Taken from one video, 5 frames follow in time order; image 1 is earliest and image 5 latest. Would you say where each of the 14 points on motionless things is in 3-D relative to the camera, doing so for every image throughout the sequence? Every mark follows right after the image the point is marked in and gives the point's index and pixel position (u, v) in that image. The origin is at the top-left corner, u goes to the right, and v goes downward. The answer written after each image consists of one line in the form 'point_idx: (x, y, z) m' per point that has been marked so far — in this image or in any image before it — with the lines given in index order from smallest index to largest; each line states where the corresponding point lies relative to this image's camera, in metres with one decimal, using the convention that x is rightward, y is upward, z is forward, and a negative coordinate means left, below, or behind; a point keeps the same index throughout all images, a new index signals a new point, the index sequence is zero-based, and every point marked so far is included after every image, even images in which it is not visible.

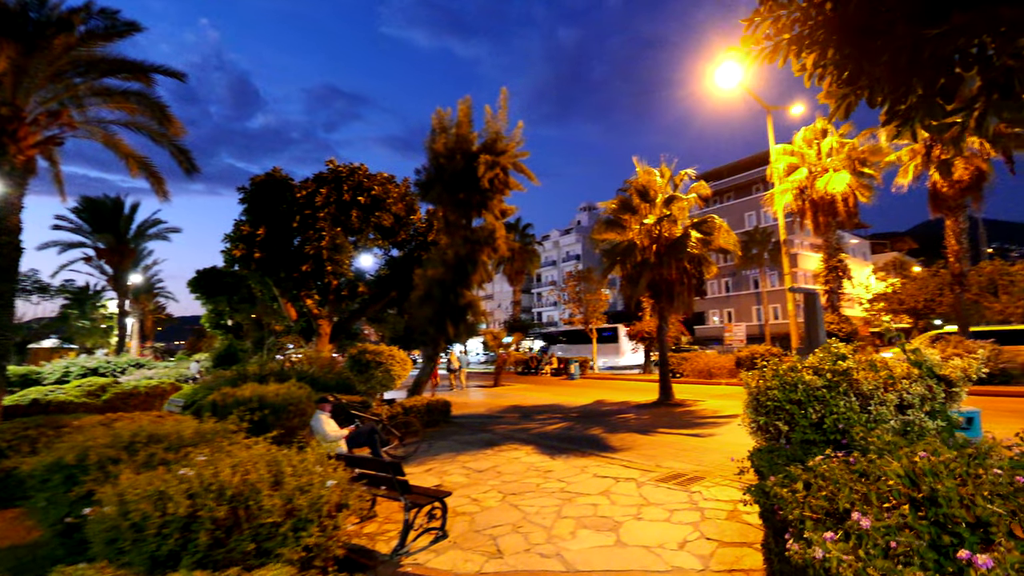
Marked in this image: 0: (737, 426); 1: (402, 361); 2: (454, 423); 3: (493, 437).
0: (+4.0, -2.4, +9.2) m
1: (-2.1, -1.4, +9.9) m
2: (-1.2, -2.8, +11.0) m
3: (-0.3, -2.6, +9.2) m
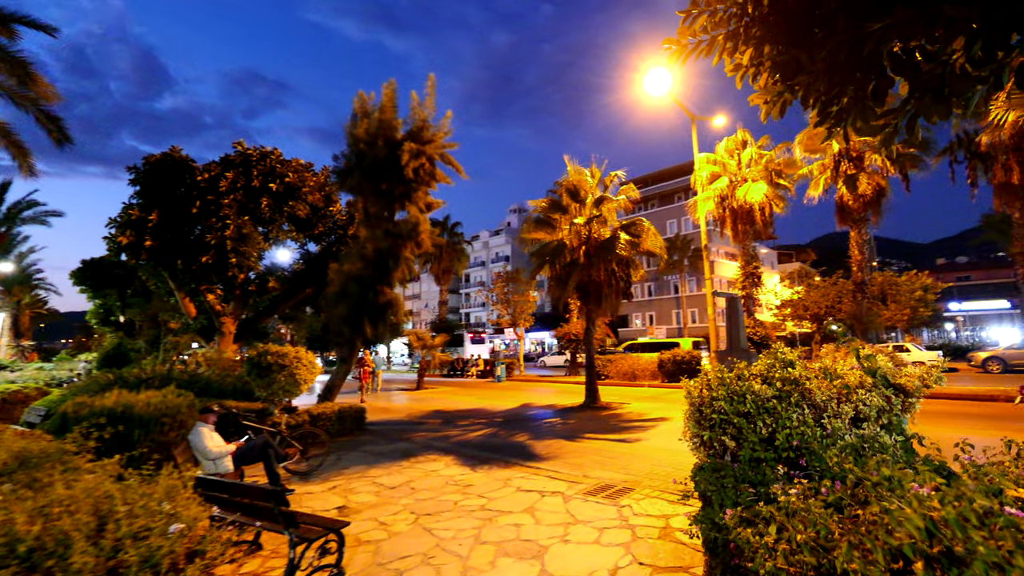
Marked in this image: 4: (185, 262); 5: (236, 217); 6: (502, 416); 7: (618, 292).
0: (+2.6, -2.5, +9.1) m
1: (-3.5, -1.3, +9.0) m
2: (-2.8, -2.8, +10.2) m
3: (-1.7, -2.6, +8.5) m
4: (-8.6, +0.7, +14.0) m
5: (-7.2, +1.8, +13.8) m
6: (-0.2, -2.8, +11.5) m
7: (+2.6, -0.1, +13.1) m
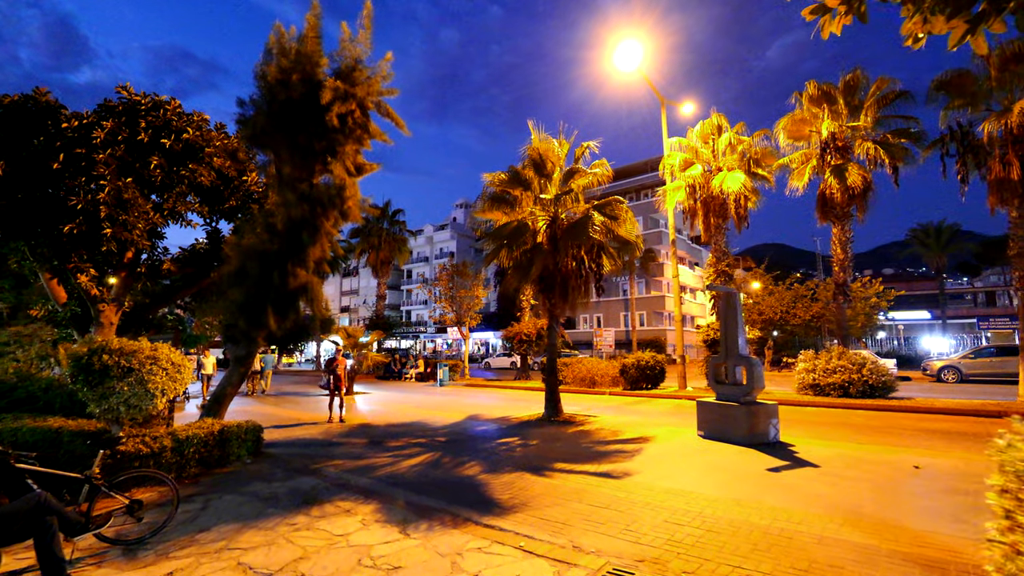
0: (+1.9, -2.3, +7.1) m
1: (-4.1, -1.0, +6.3) m
2: (-3.6, -2.5, +7.6) m
3: (-2.3, -2.3, +6.1) m
4: (-9.7, +1.2, +10.8) m
5: (-8.2, +2.3, +10.7) m
6: (-1.2, -2.6, +9.2) m
7: (+1.6, +0.1, +11.1) m
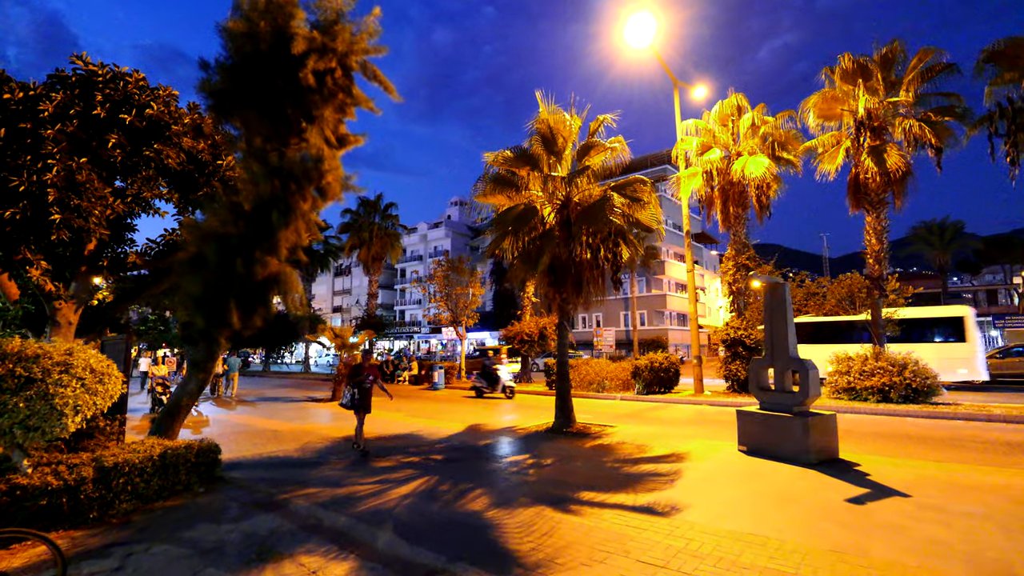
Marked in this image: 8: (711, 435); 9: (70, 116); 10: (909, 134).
0: (+2.1, -2.2, +5.8) m
1: (-3.9, -0.8, +4.9) m
2: (-3.4, -2.3, +6.2) m
3: (-2.1, -2.2, +4.7) m
4: (-9.6, +1.3, +9.3) m
5: (-8.1, +2.4, +9.3) m
6: (-1.0, -2.4, +7.9) m
7: (+1.7, +0.2, +9.8) m
8: (+3.2, -2.4, +8.4) m
9: (-8.2, +3.2, +9.5) m
10: (+9.1, +3.5, +12.0) m
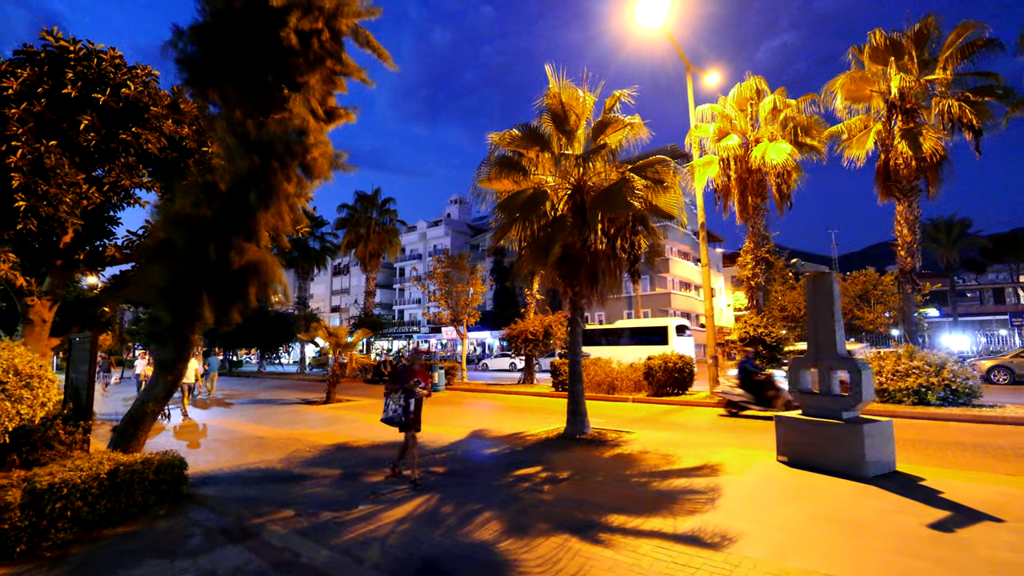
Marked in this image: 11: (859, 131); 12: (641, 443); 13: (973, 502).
0: (+2.2, -2.1, +4.9) m
1: (-3.8, -0.7, +4.1) m
2: (-3.3, -2.2, +5.3) m
3: (-2.0, -2.0, +3.9) m
4: (-9.5, +1.4, +8.5) m
5: (-8.0, +2.5, +8.4) m
6: (-0.9, -2.3, +7.0) m
7: (+1.8, +0.3, +8.9) m
8: (+3.3, -2.2, +7.6) m
9: (-8.0, +3.4, +8.6) m
10: (+9.2, +3.7, +11.2) m
11: (+8.2, +3.7, +12.3) m
12: (+2.0, -2.4, +8.1) m
13: (+4.4, -2.0, +5.0) m
